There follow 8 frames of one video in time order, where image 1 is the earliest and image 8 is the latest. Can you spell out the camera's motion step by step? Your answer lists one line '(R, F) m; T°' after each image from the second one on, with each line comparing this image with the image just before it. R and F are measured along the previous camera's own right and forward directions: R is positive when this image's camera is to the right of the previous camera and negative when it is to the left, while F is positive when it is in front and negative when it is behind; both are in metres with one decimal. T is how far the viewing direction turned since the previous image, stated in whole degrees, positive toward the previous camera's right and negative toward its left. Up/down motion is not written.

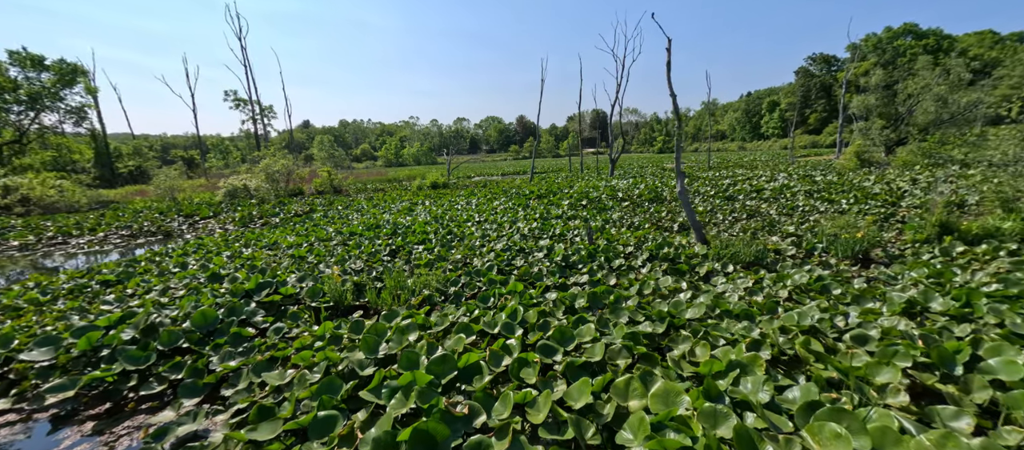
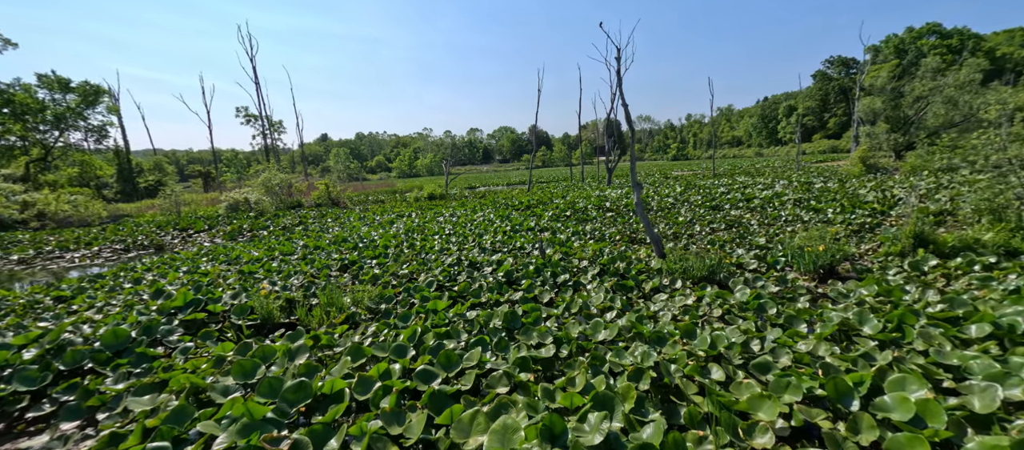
(+0.9, +0.1) m; -3°
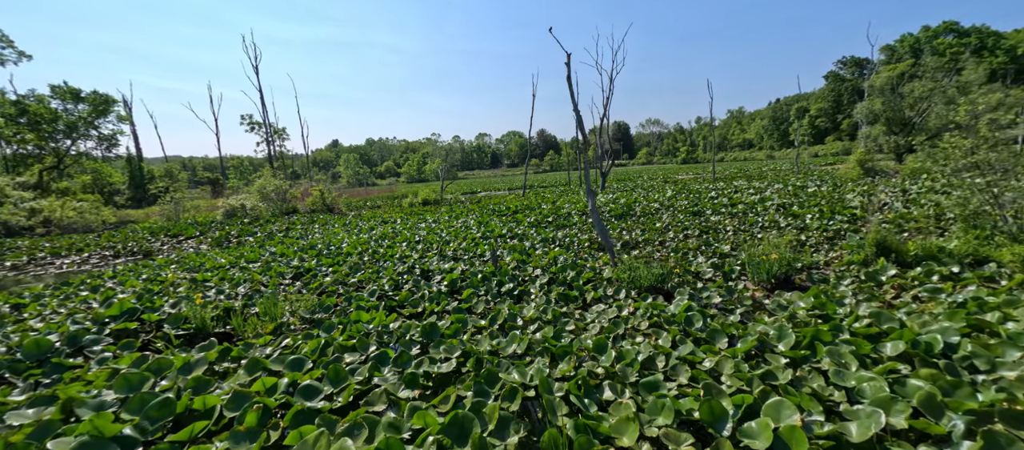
(+0.7, +0.1) m; -2°
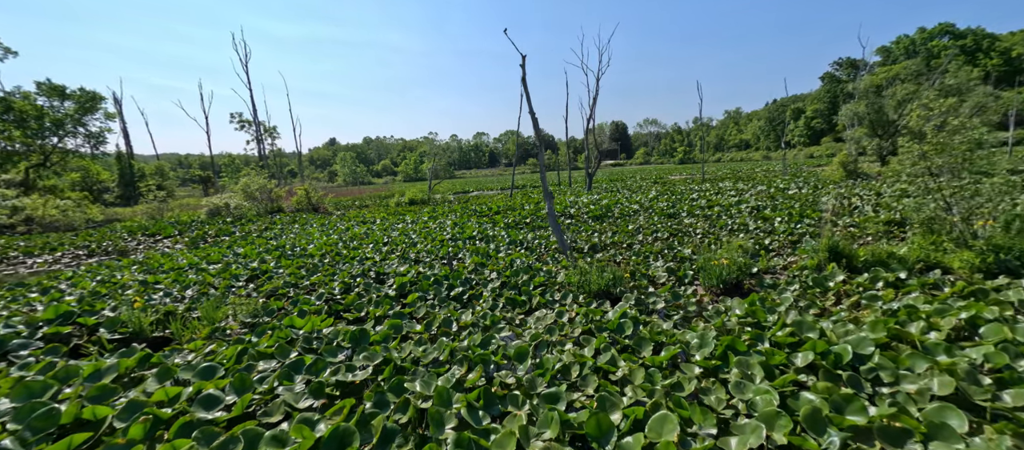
(+0.5, 0.0) m; 0°
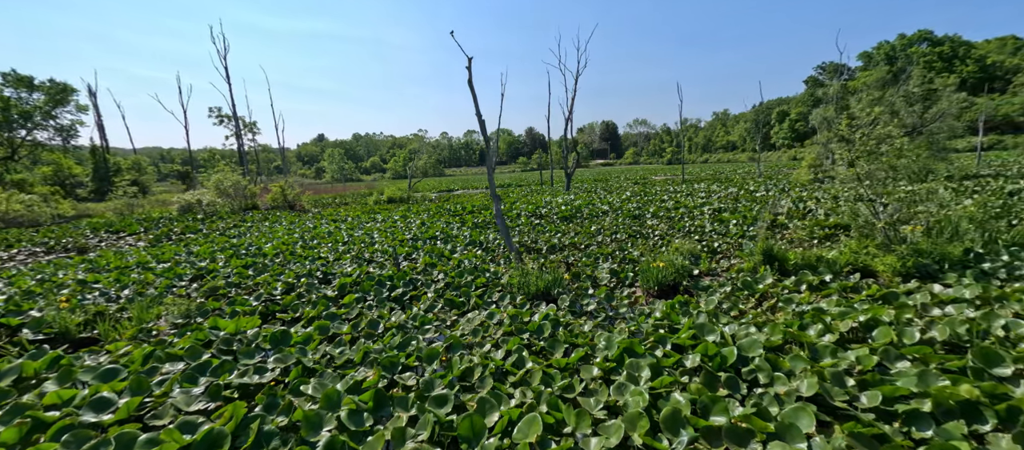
(+0.5, 0.0) m; +1°
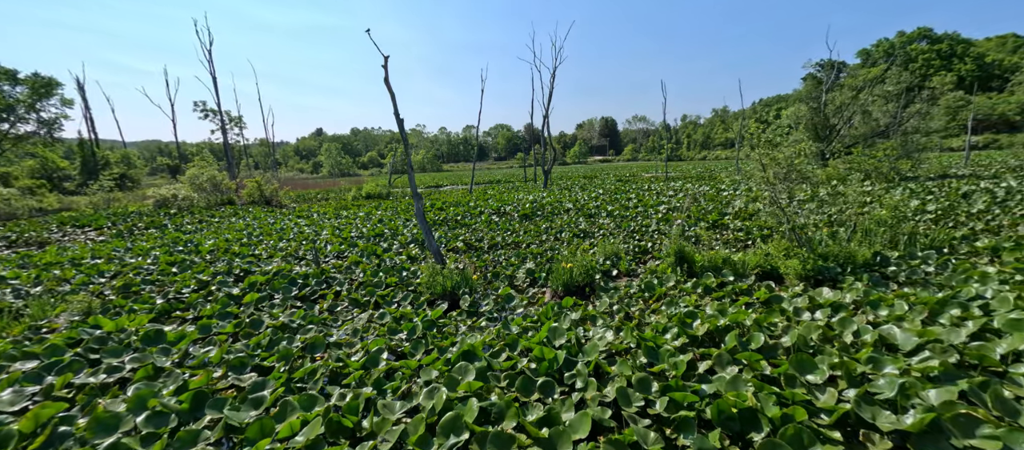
(+1.0, 0.0) m; 0°
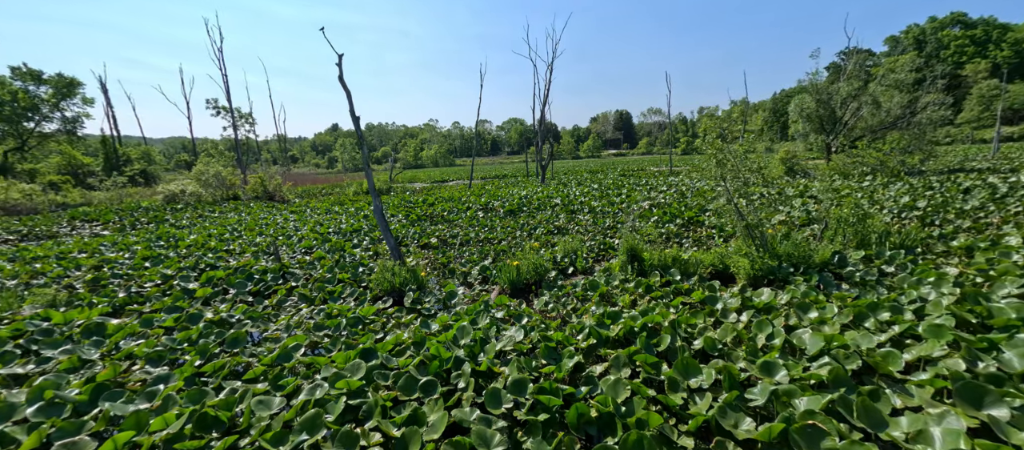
(+0.7, 0.0) m; -2°
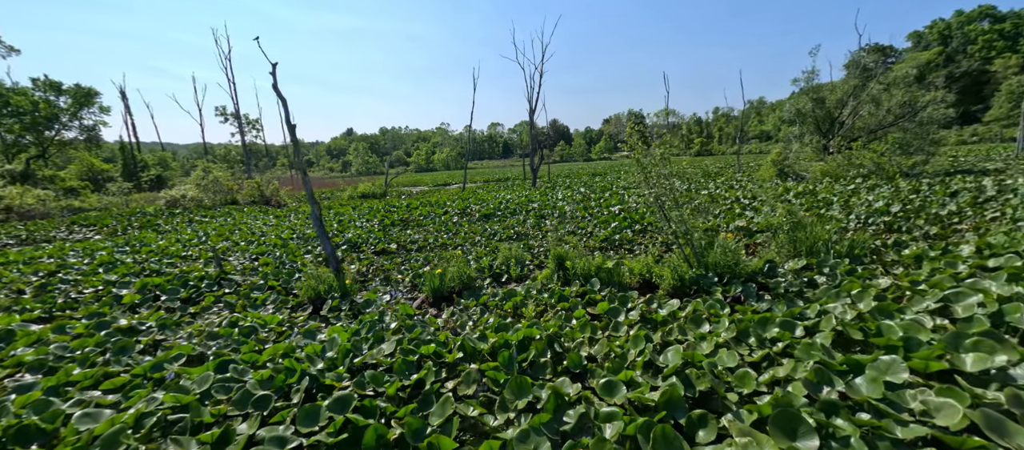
(+1.0, +0.1) m; -2°
